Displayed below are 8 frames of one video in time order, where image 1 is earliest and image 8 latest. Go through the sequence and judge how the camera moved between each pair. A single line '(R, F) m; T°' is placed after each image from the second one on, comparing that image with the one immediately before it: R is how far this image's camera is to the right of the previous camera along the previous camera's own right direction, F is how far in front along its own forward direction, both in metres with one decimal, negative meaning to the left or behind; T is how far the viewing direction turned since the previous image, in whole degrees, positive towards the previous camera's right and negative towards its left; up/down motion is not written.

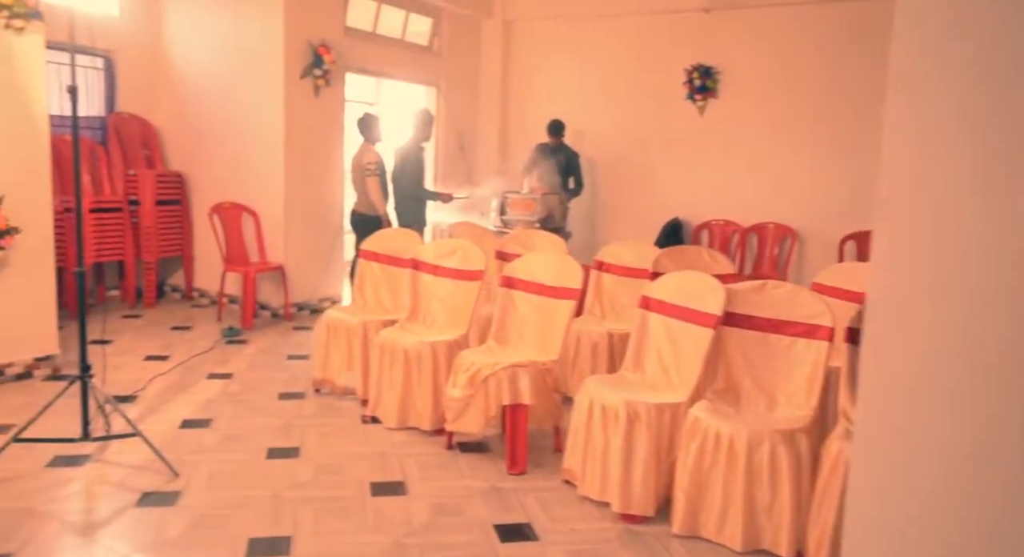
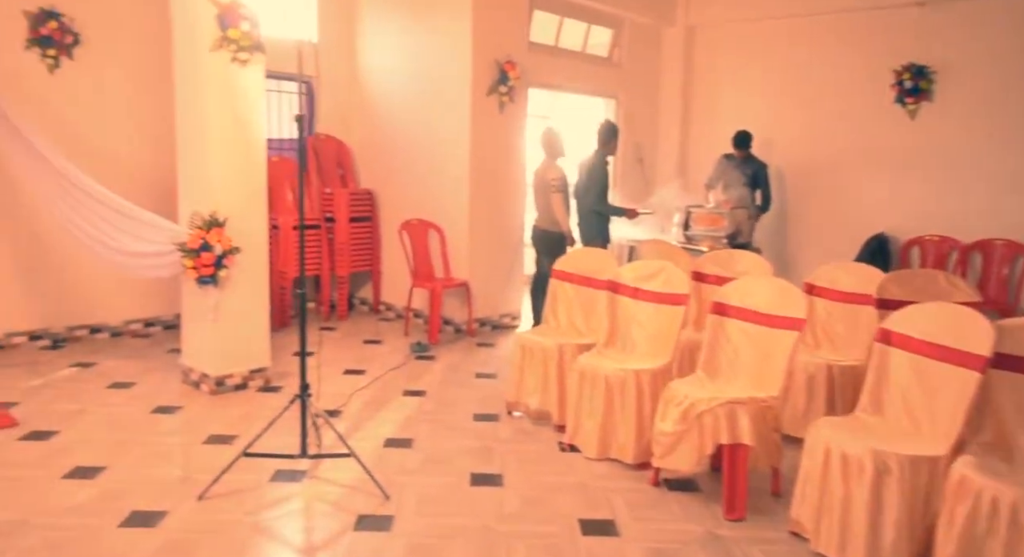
(-0.3, +0.1) m; -11°
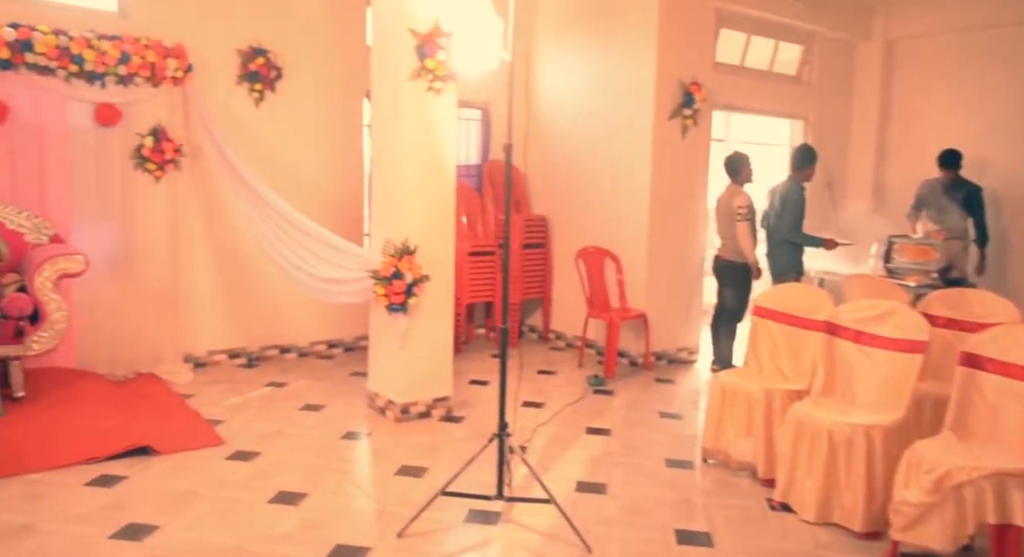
(-0.3, +0.1) m; -10°
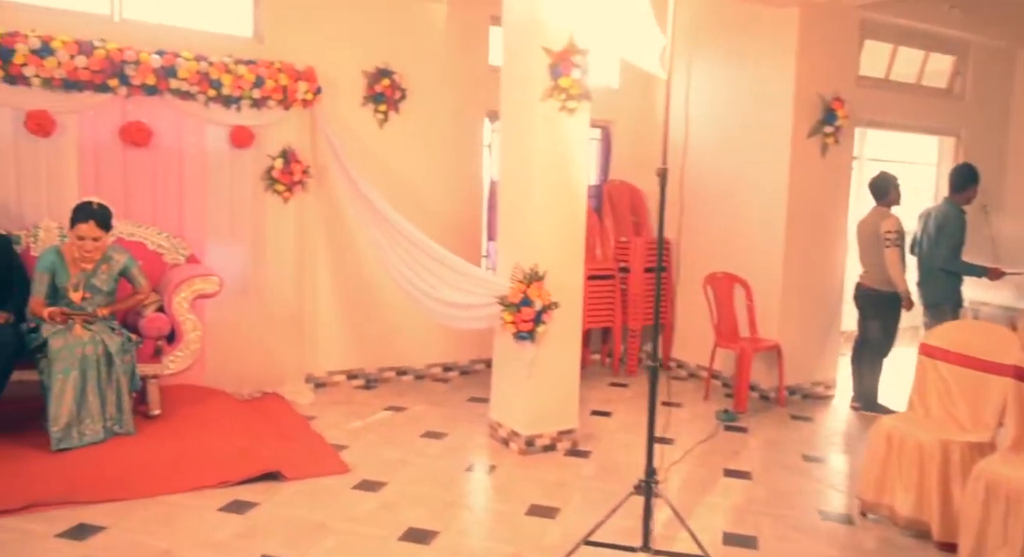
(-0.3, +0.2) m; -7°
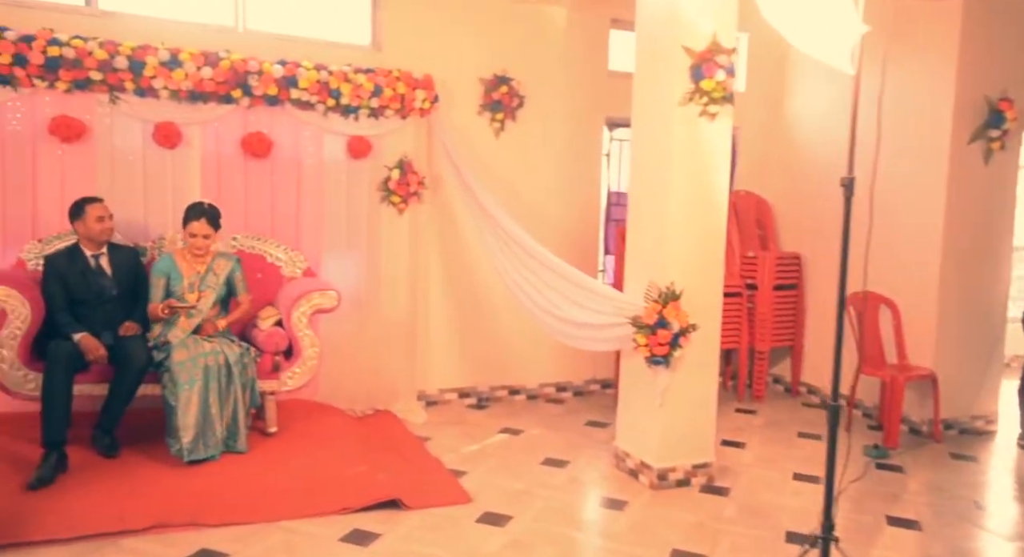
(-0.3, +0.2) m; -6°
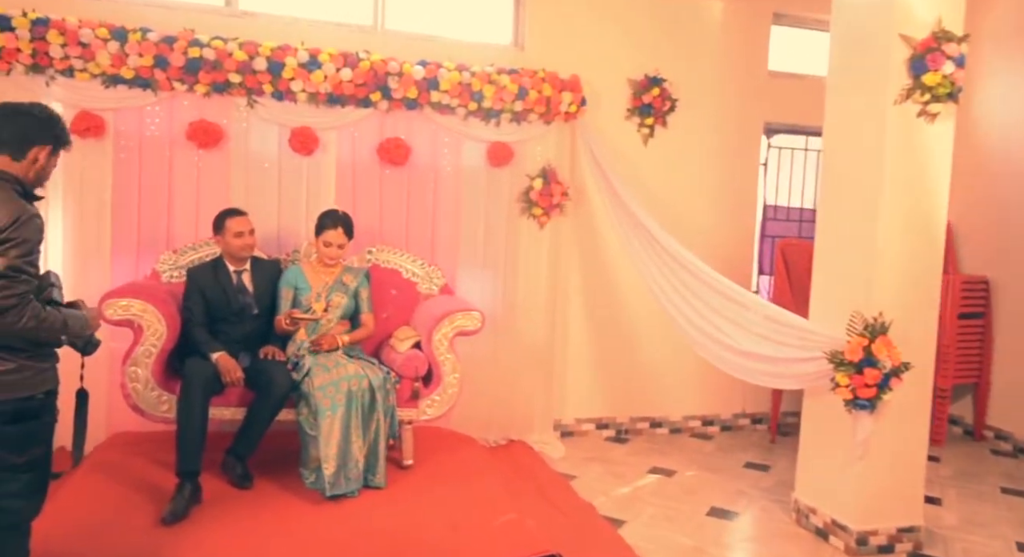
(-0.4, +0.4) m; -6°
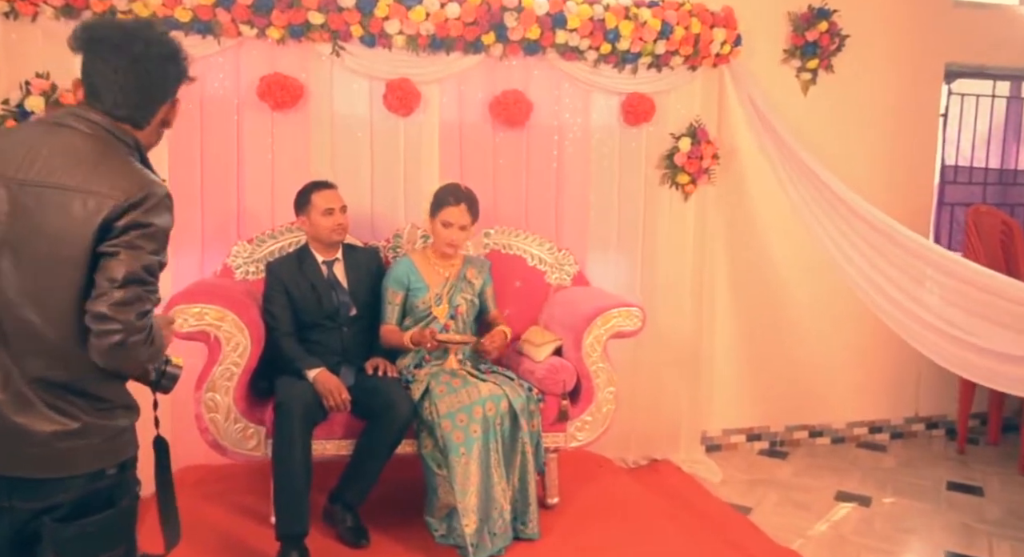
(-0.5, +0.7) m; -2°
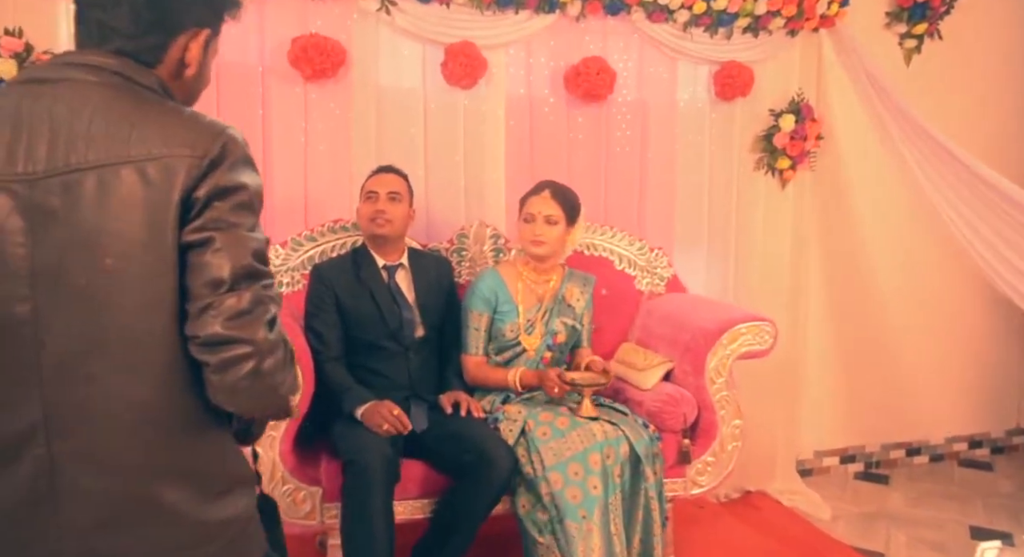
(-0.4, +0.5) m; +2°
